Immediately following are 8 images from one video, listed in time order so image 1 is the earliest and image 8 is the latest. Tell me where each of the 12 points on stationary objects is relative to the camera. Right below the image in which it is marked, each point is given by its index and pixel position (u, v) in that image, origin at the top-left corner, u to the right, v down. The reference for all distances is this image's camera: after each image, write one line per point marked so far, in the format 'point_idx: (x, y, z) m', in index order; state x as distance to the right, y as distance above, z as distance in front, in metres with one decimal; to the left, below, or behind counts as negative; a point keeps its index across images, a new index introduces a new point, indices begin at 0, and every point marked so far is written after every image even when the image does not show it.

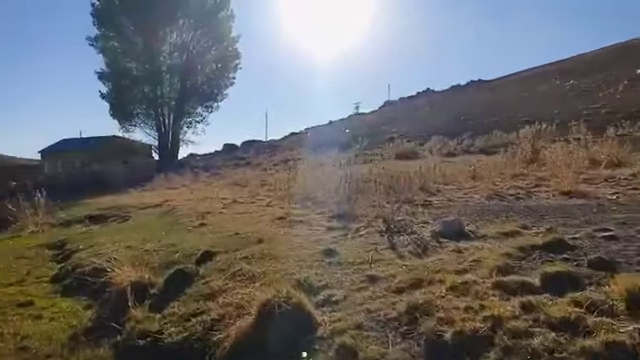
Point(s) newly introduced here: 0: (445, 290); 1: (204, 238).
0: (+1.3, -1.1, +4.6) m
1: (-2.5, -1.3, +9.8) m
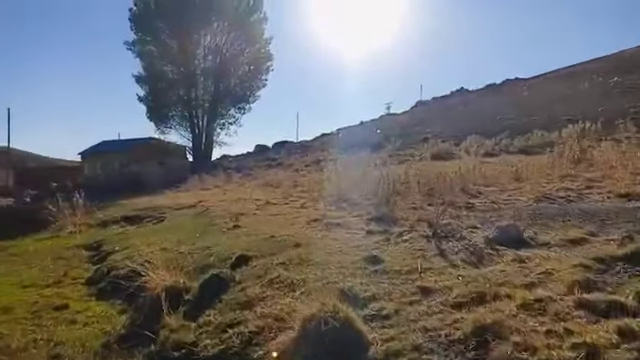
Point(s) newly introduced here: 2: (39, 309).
0: (+1.8, -1.1, +4.0) m
1: (-1.7, -1.3, +9.5) m
2: (-4.6, -2.1, +7.3) m
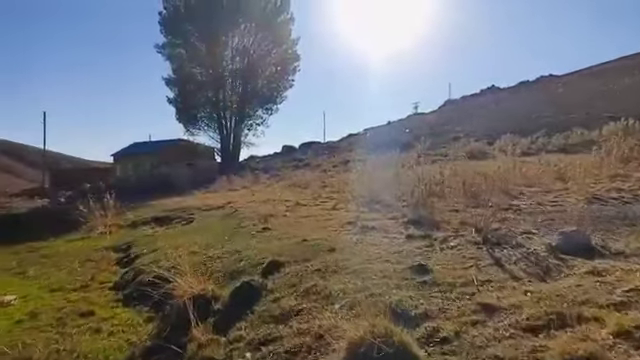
0: (+2.1, -1.1, +3.4) m
1: (-1.0, -1.3, +9.0) m
2: (-4.0, -2.1, +7.1) m
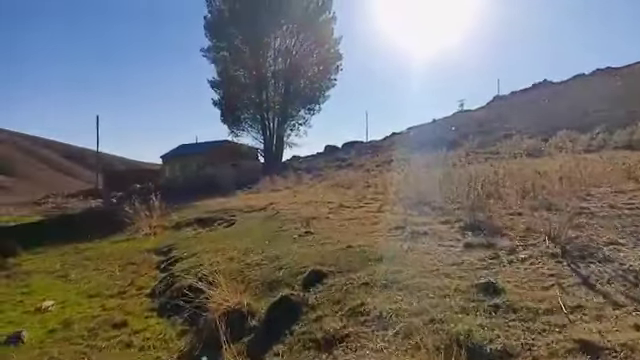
0: (+2.4, -1.2, +2.5) m
1: (-0.1, -1.3, +8.4) m
2: (-3.3, -2.2, +6.7) m
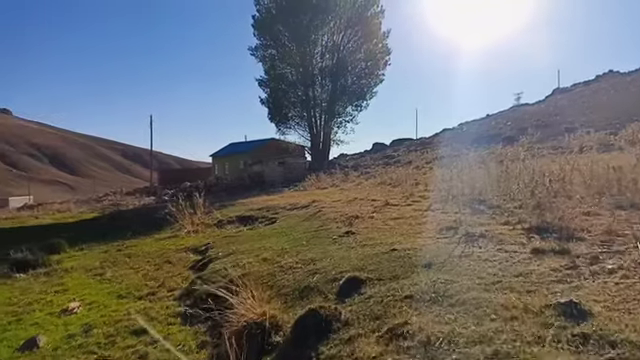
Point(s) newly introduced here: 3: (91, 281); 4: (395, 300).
0: (+2.5, -1.1, +1.4) m
1: (+0.5, -1.2, +7.5) m
2: (-2.8, -2.1, +6.2) m
3: (-5.1, -2.2, +10.0) m
4: (+0.8, -1.2, +4.6) m
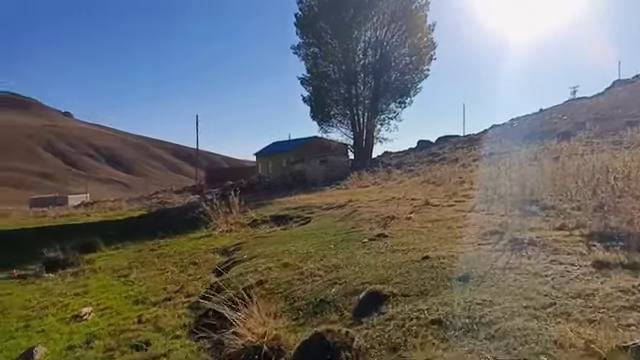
0: (+2.2, -1.1, +0.4) m
1: (+0.9, -1.2, +6.7) m
2: (-2.6, -2.1, +5.7) m
3: (-4.5, -2.2, +9.7) m
4: (+0.8, -1.2, +3.8) m
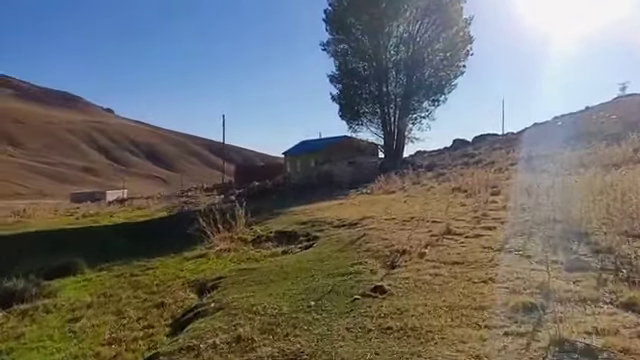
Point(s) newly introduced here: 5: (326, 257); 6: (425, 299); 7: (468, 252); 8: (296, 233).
0: (+1.2, -1.7, -1.8) m
1: (+0.4, -1.8, +4.6) m
2: (-3.1, -2.6, +3.9) m
3: (-4.7, -2.7, +8.0) m
4: (+0.1, -1.8, +1.7) m
5: (+0.1, -1.9, +10.9) m
6: (+1.4, -1.6, +6.2) m
7: (+2.8, -1.4, +8.7) m
8: (-0.9, -2.0, +16.4) m
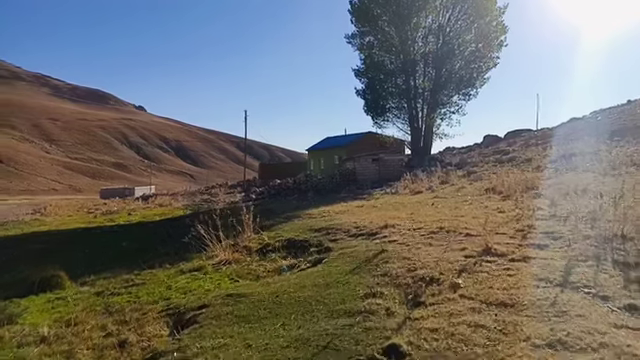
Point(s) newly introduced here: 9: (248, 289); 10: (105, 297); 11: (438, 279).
0: (+0.6, -2.0, -3.9) m
1: (+0.1, -2.0, +2.6) m
2: (-3.4, -2.8, +2.1) m
3: (-4.8, -2.9, +6.3) m
4: (-0.3, -2.0, -0.3) m
5: (+0.2, -2.0, +8.9) m
6: (+1.3, -1.8, +4.1) m
7: (+2.8, -1.6, +6.4) m
8: (-0.5, -2.0, +14.4) m
9: (-1.5, -2.3, +9.7) m
10: (-5.2, -2.8, +10.7) m
11: (+1.9, -1.7, +7.4) m
